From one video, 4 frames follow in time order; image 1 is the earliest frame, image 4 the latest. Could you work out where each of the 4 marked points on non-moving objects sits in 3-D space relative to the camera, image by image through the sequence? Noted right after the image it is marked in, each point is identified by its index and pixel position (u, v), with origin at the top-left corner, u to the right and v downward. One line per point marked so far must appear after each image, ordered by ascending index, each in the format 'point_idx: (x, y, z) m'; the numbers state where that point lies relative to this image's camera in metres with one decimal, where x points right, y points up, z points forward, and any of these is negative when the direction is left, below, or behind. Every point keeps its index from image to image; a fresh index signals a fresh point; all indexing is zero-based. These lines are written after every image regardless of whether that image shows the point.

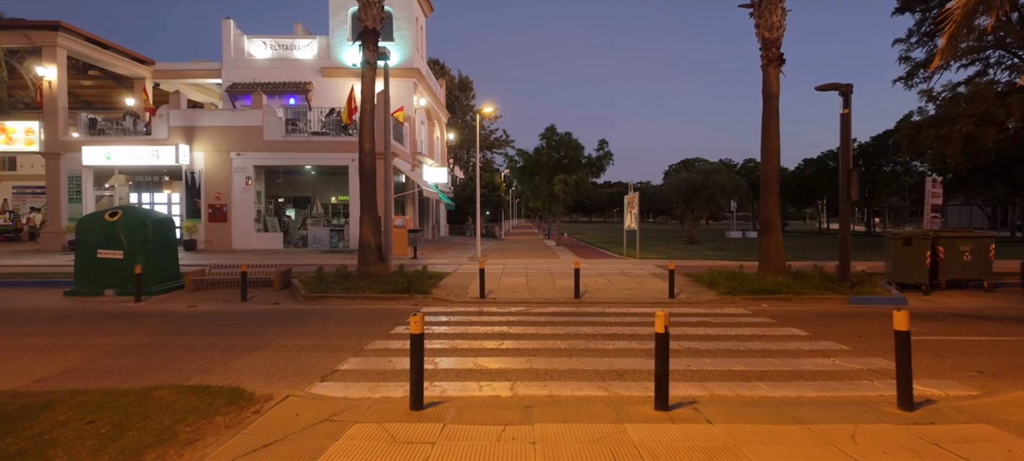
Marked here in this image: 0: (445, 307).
0: (-1.6, -1.8, +13.6) m
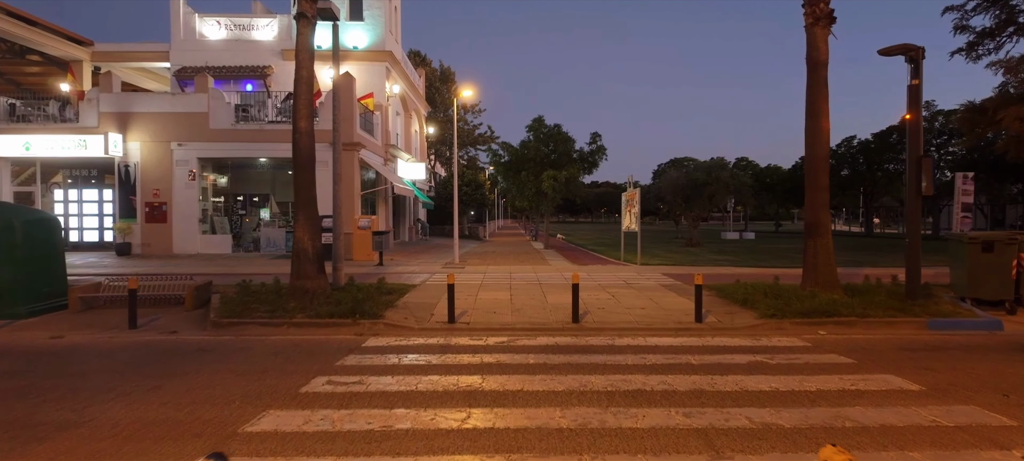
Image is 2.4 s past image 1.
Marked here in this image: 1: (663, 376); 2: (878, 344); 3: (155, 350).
0: (-1.9, -1.8, +10.1) m
1: (+1.9, -1.8, +7.5) m
2: (+6.0, -1.9, +9.8) m
3: (-5.6, -1.9, +9.4) m
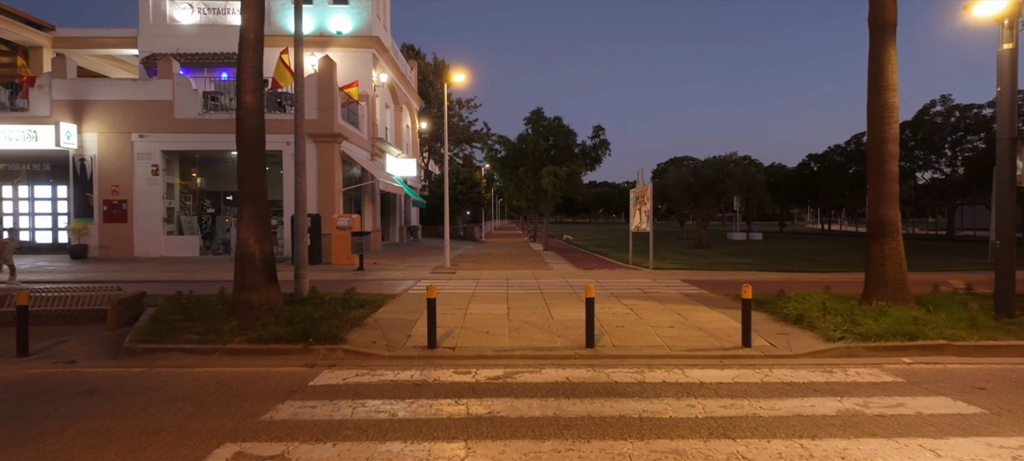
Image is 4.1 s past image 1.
0: (-2.0, -1.8, +7.7) m
1: (+1.9, -1.8, +5.2) m
2: (+6.0, -1.8, +7.4) m
3: (-5.7, -1.9, +7.0) m
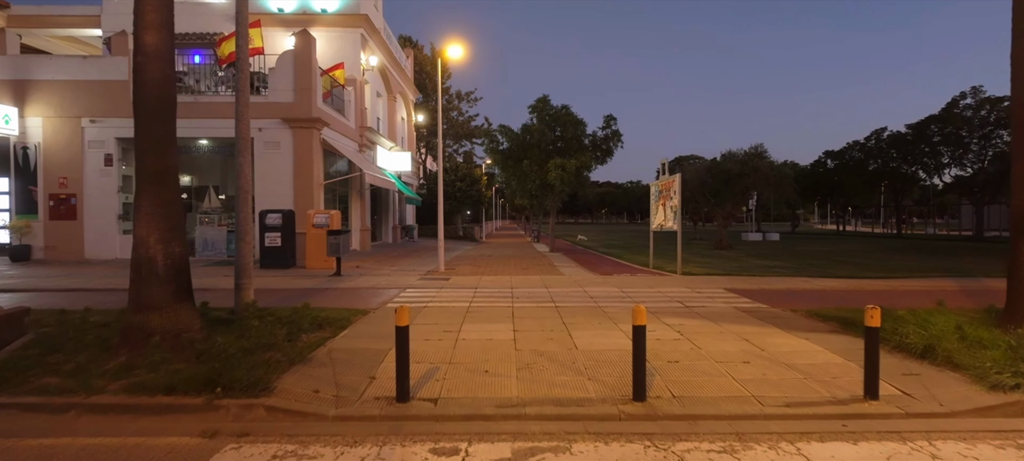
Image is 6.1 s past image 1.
0: (-1.9, -1.8, +4.8) m
1: (+2.0, -1.8, +2.3) m
2: (+6.1, -1.8, +4.6) m
3: (-5.6, -1.8, +4.1) m
